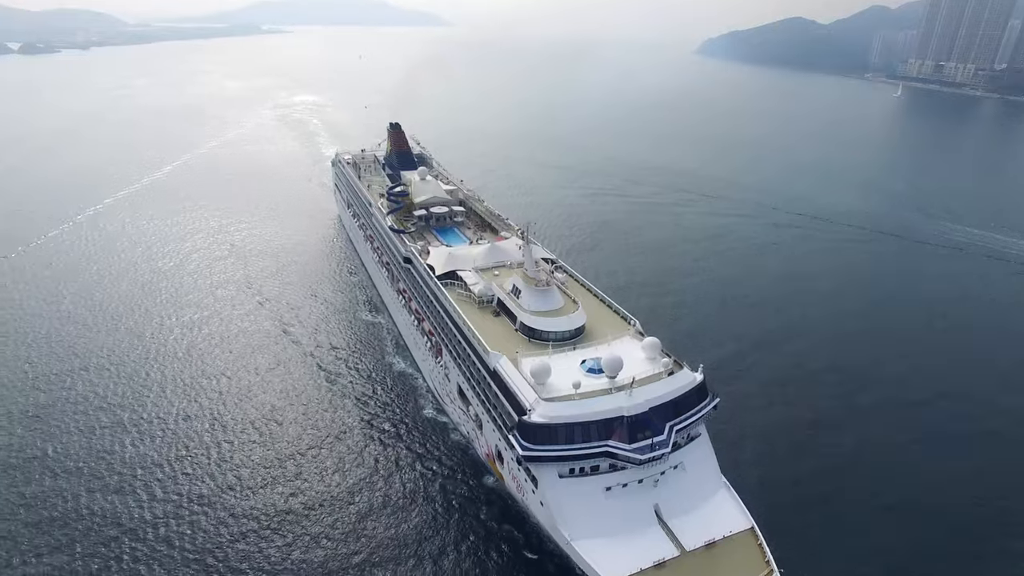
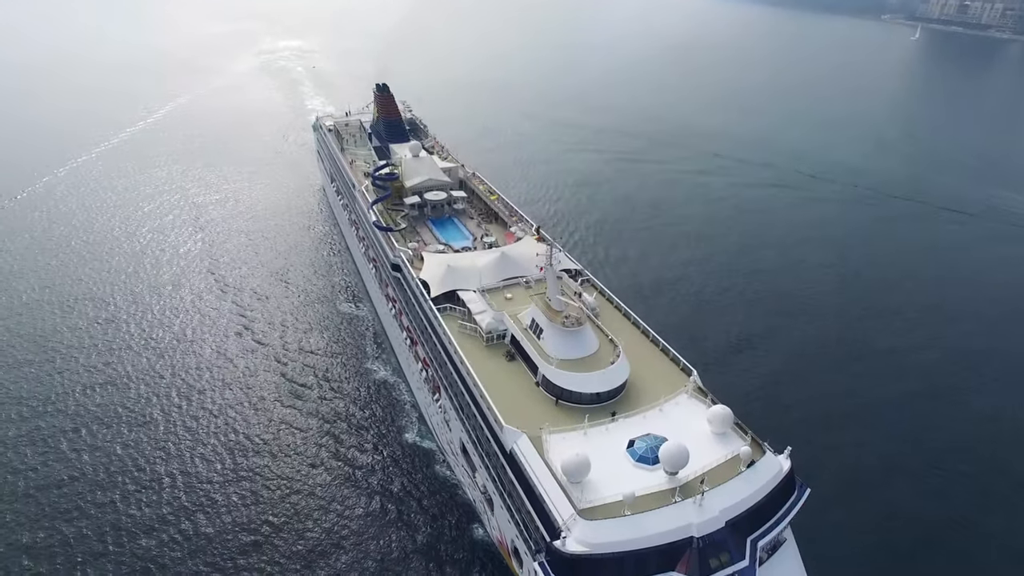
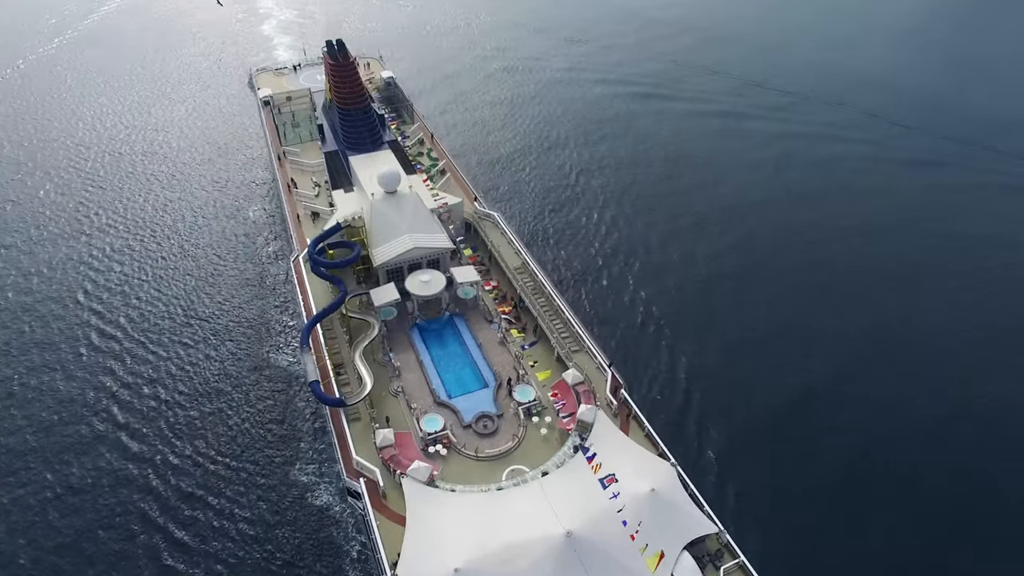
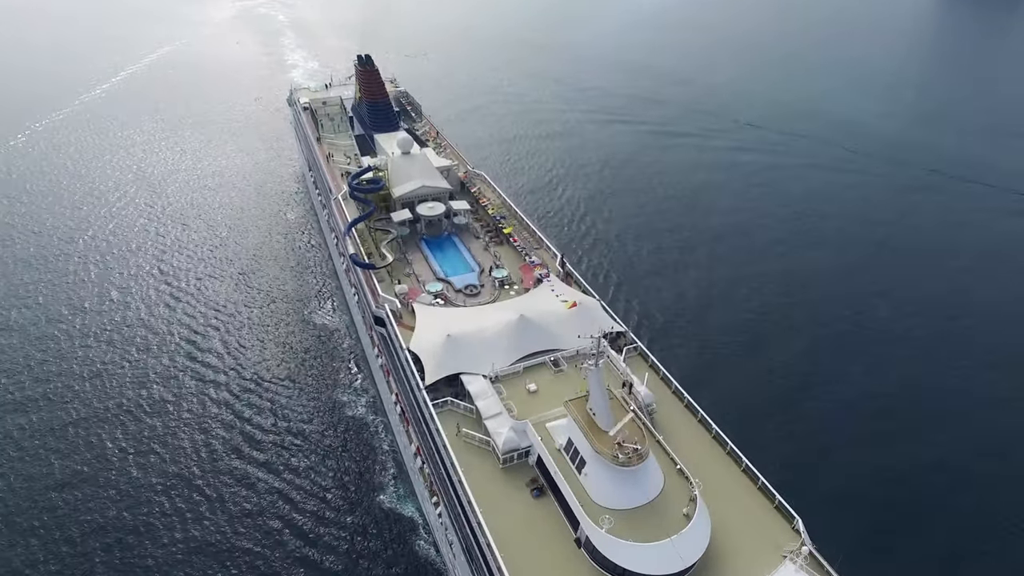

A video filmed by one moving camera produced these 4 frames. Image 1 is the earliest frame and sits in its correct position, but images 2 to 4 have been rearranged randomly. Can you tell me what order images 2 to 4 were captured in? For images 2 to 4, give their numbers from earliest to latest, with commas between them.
2, 4, 3
